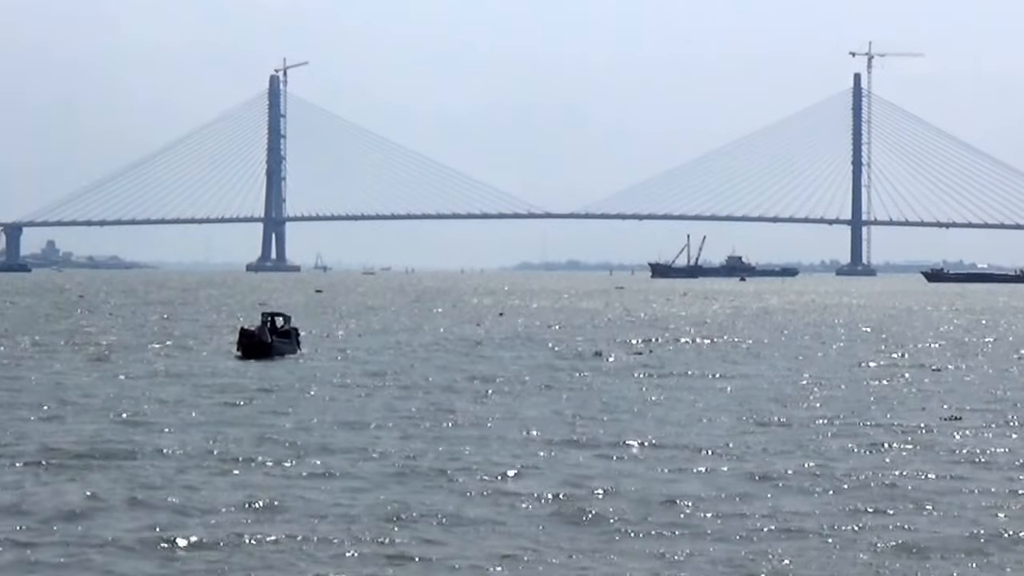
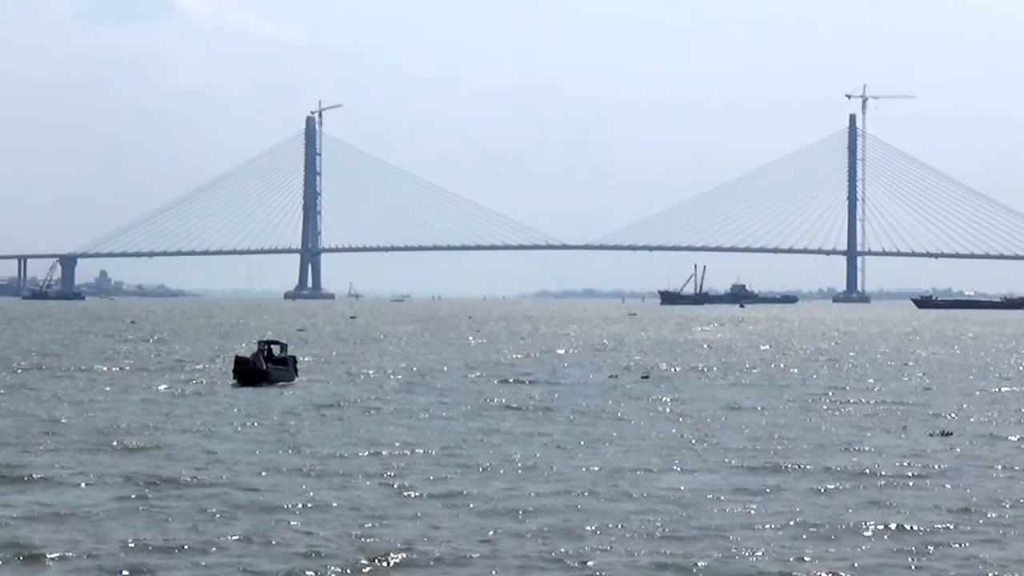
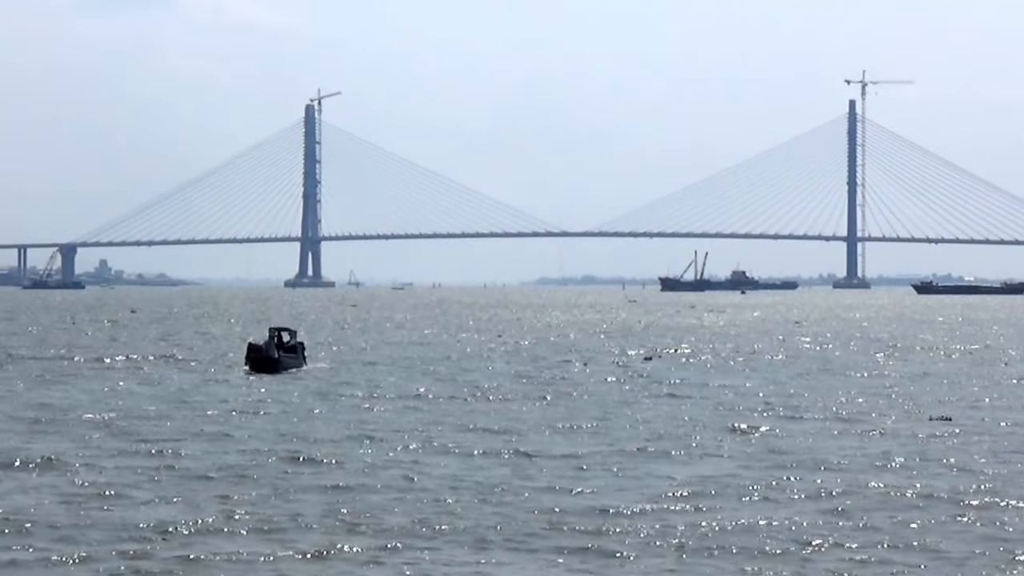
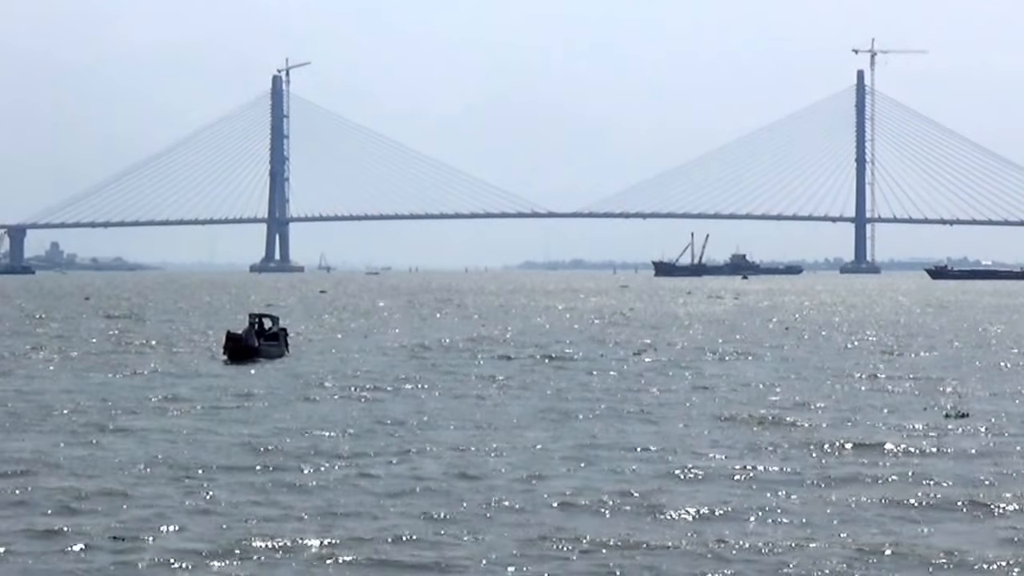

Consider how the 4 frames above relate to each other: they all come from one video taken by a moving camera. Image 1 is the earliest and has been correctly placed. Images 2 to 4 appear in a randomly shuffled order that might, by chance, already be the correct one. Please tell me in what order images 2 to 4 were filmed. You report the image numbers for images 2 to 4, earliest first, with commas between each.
4, 3, 2
